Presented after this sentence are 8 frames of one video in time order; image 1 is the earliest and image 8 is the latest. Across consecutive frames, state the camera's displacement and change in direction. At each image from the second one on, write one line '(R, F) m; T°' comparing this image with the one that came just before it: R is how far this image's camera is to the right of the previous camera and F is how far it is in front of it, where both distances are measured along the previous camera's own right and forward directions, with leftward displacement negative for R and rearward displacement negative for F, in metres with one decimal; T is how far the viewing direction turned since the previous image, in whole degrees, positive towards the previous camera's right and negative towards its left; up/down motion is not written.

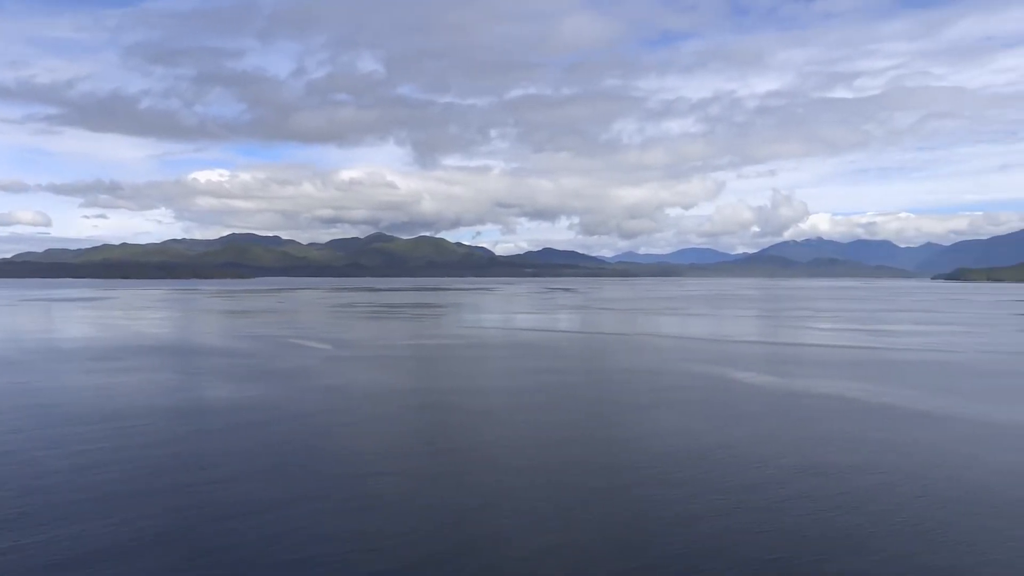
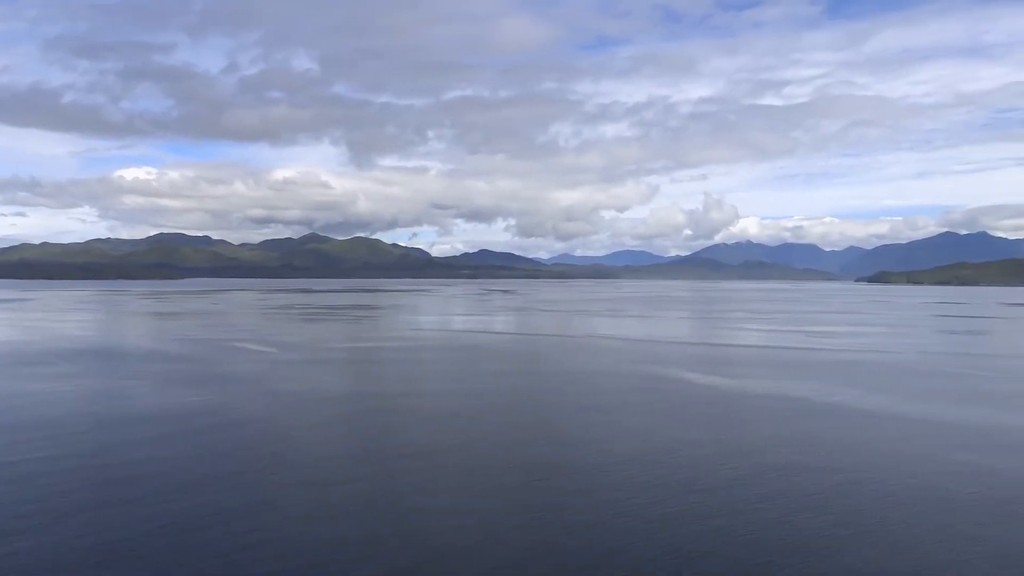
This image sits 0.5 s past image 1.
(0.0, -0.2) m; +4°
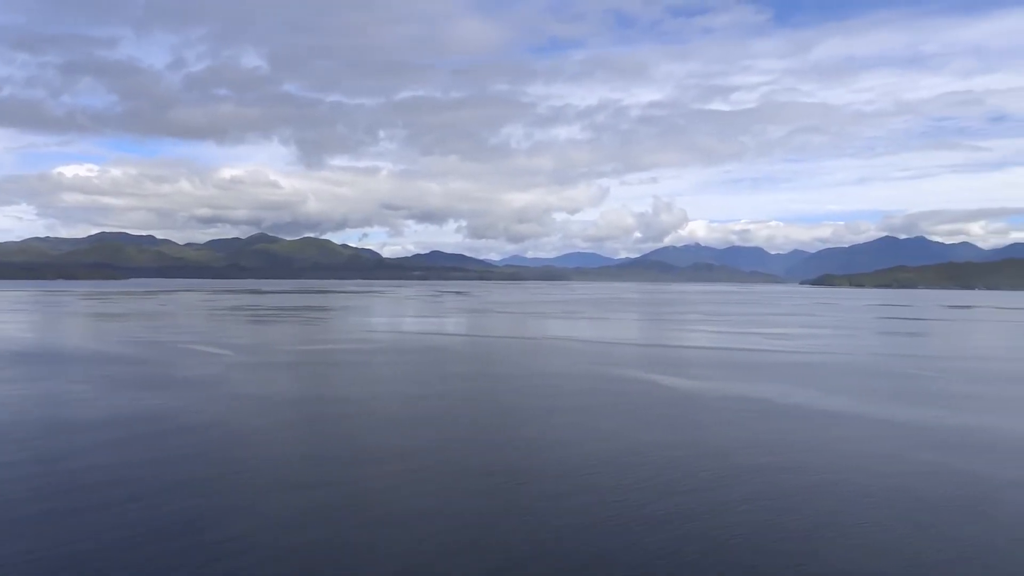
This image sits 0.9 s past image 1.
(-0.3, -0.1) m; +3°
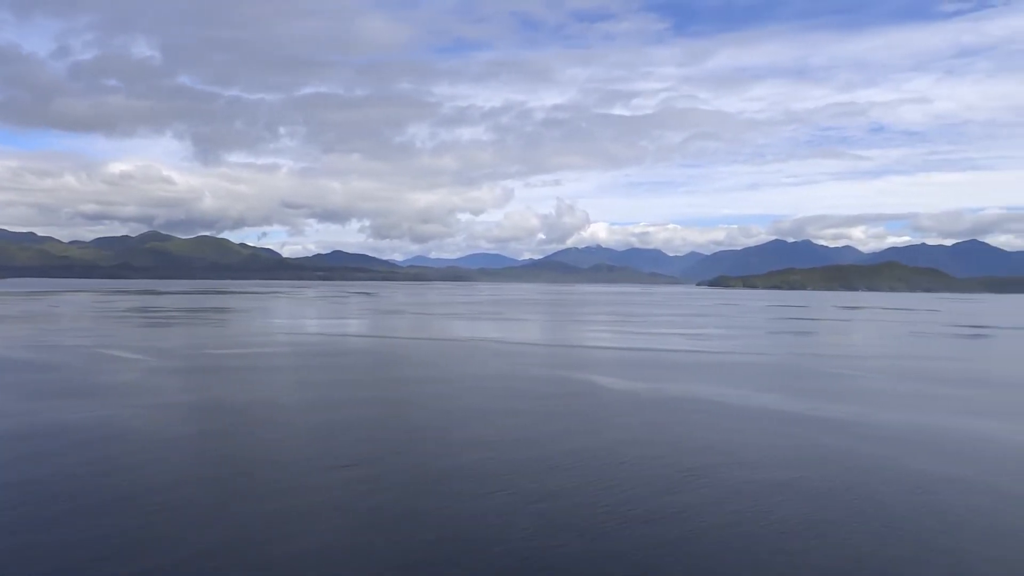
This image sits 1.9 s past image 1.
(-0.8, +0.2) m; +7°
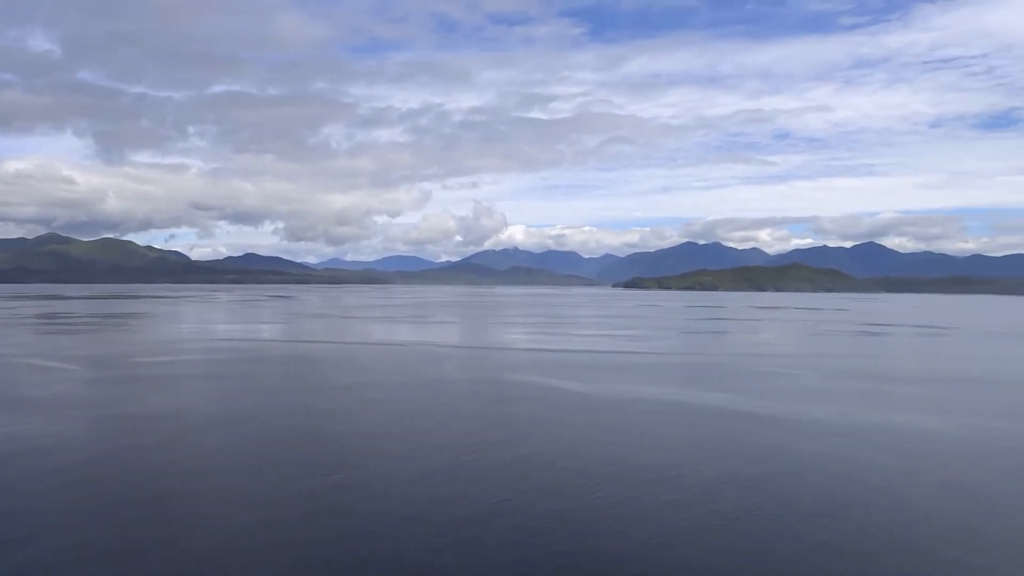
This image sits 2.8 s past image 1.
(-0.6, 0.0) m; +6°
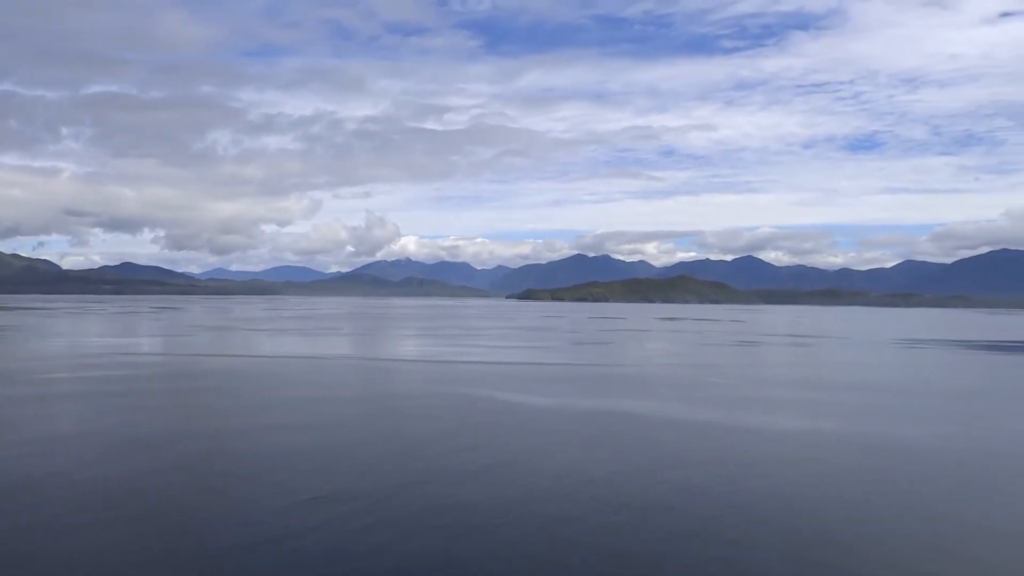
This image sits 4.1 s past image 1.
(-0.9, +0.1) m; +7°
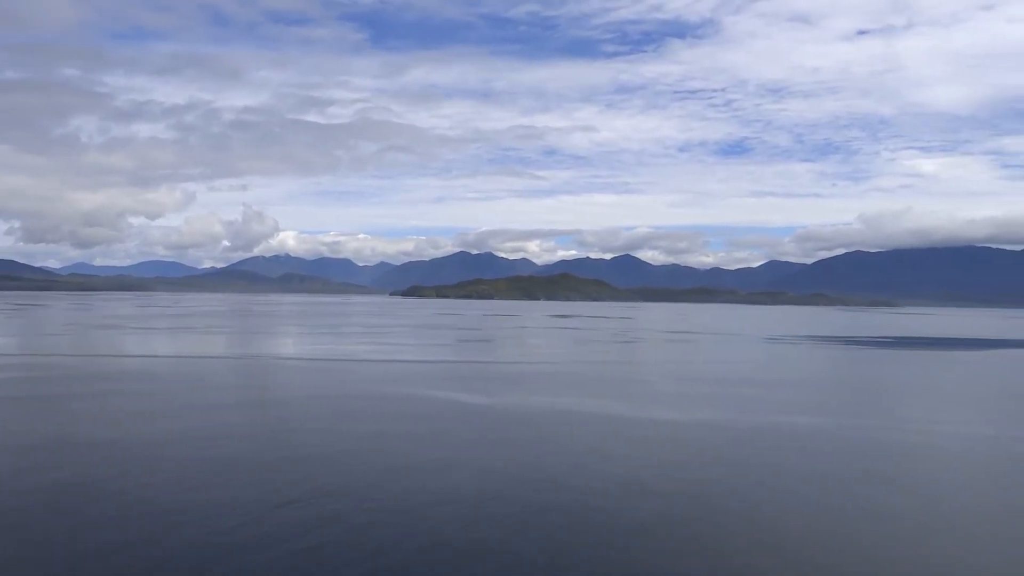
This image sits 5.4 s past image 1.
(-1.0, 0.0) m; +8°
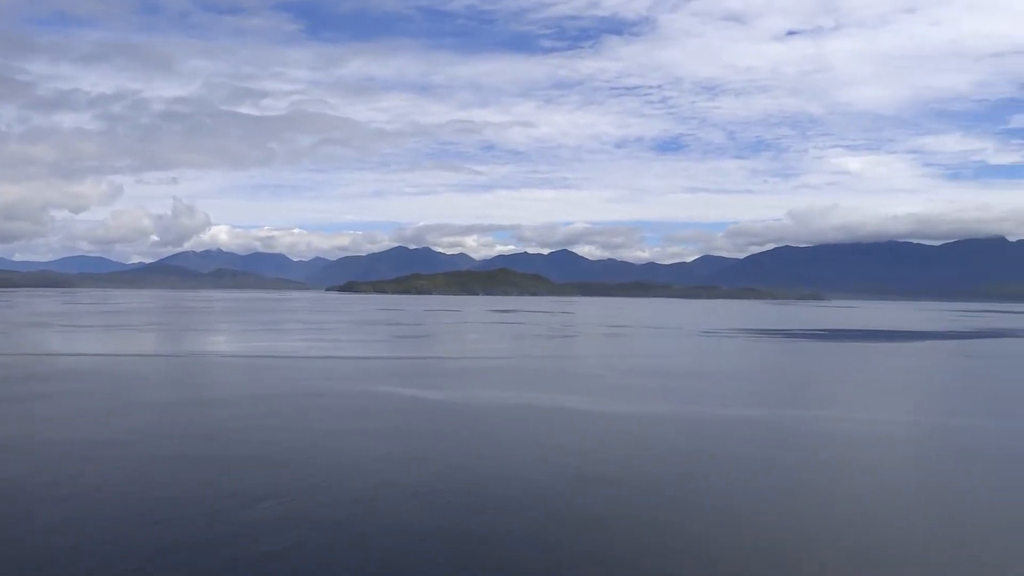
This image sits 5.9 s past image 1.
(-0.3, -0.1) m; +4°
